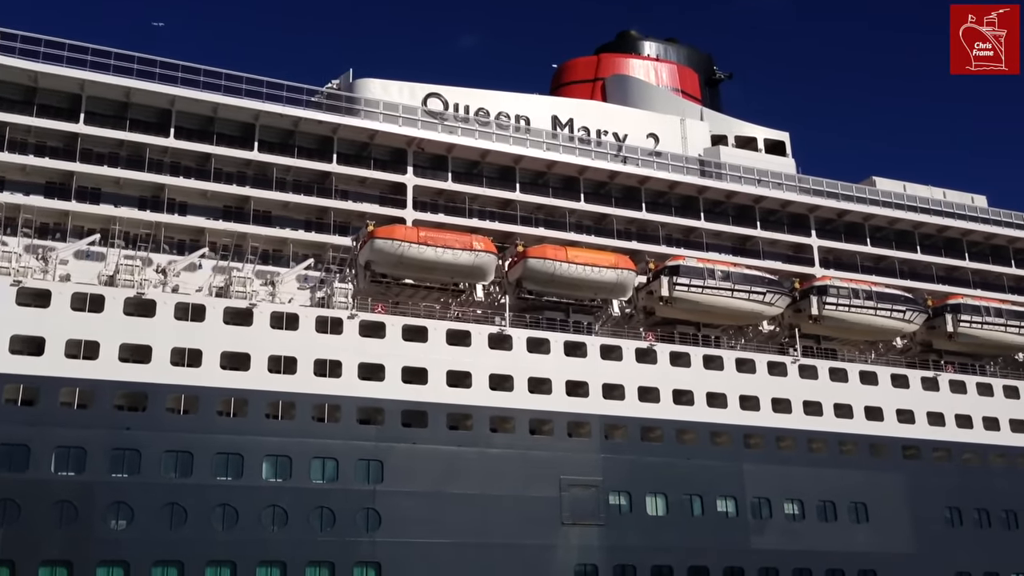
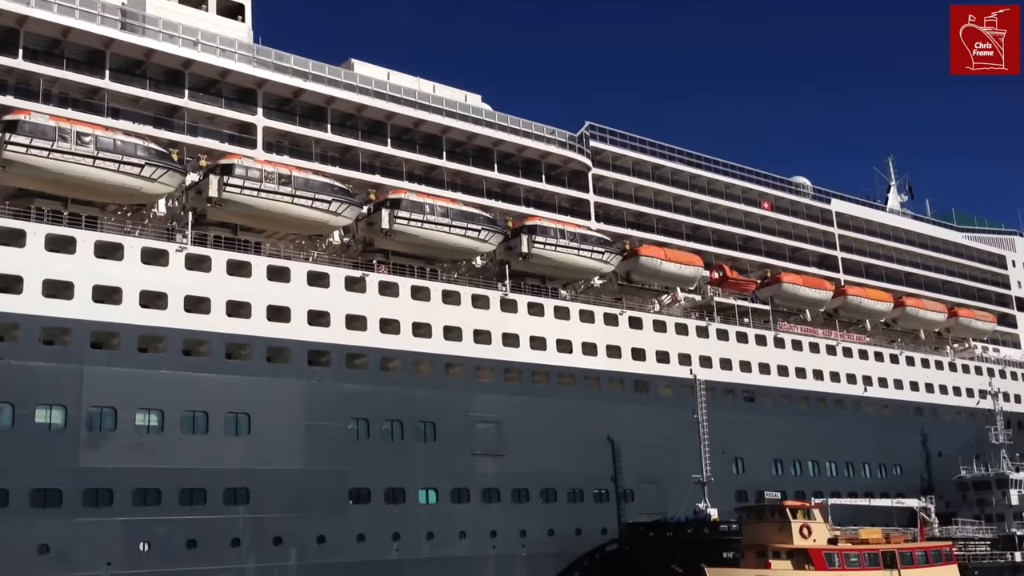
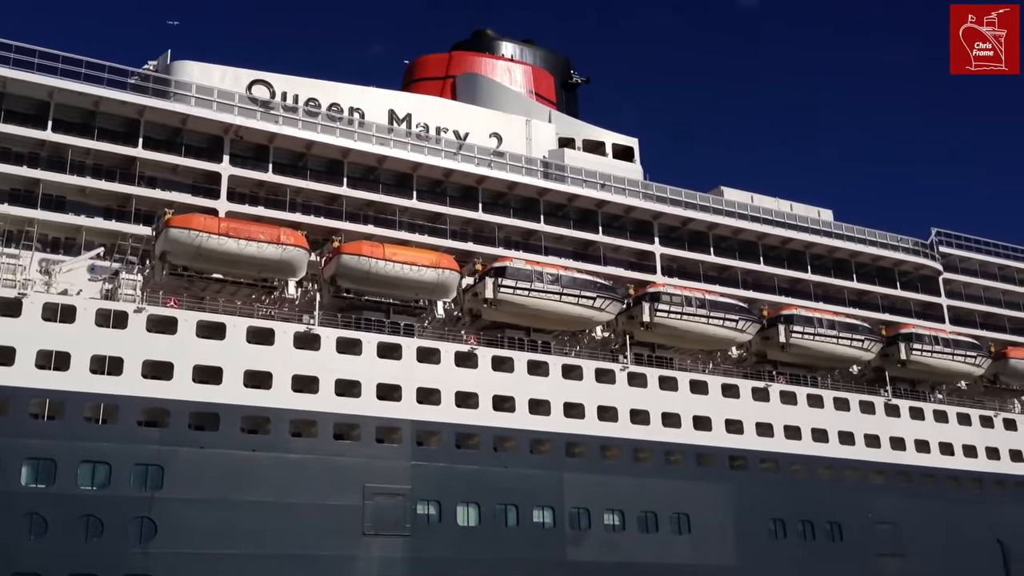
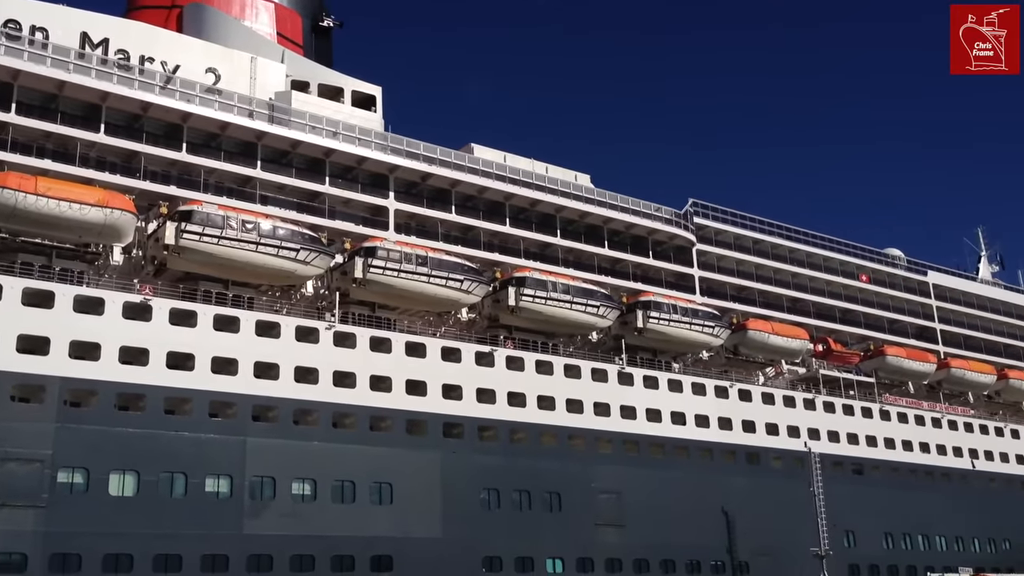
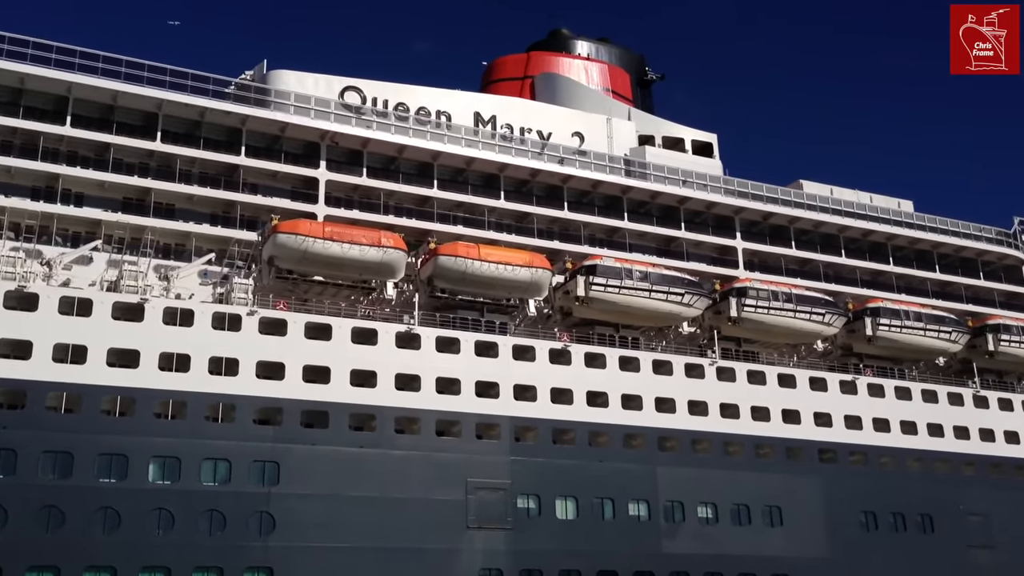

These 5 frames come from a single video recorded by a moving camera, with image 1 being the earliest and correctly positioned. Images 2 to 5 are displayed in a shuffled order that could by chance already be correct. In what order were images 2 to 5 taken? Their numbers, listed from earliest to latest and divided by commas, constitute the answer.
5, 3, 4, 2
